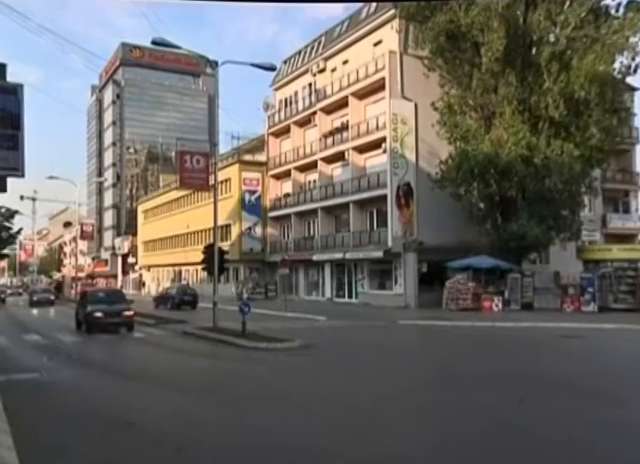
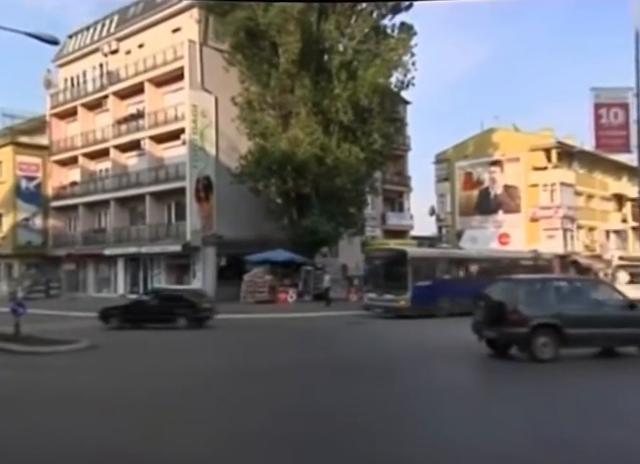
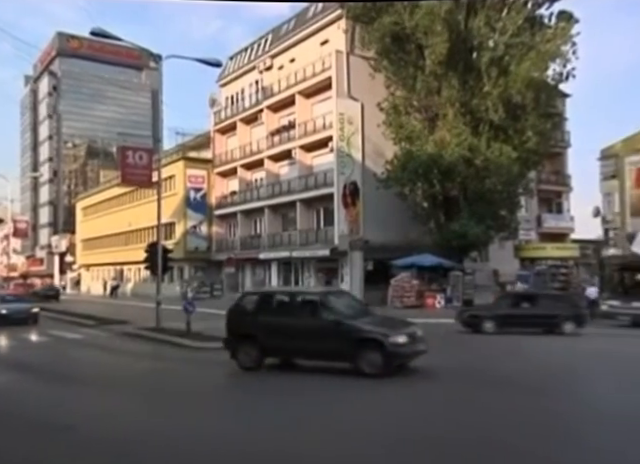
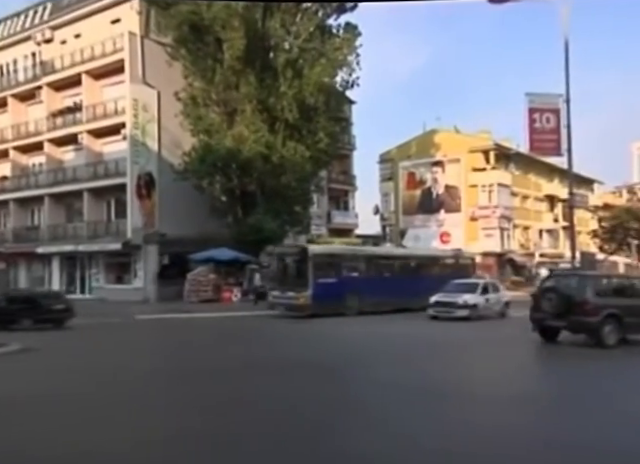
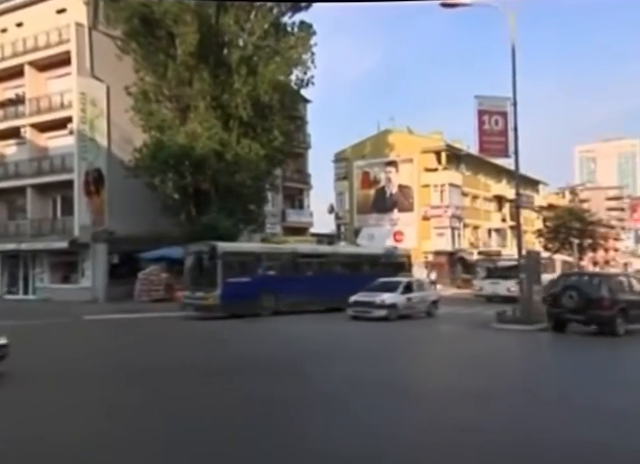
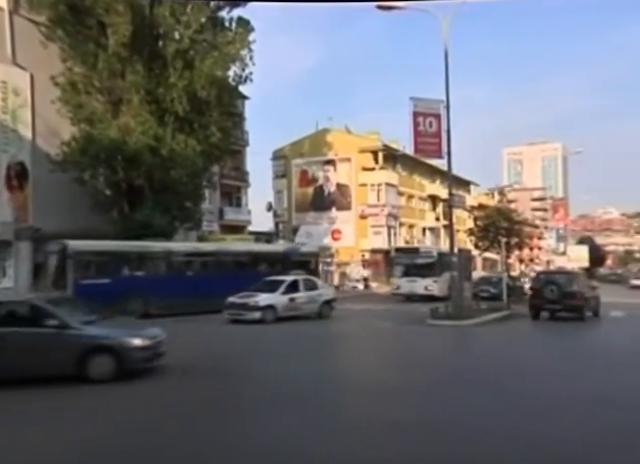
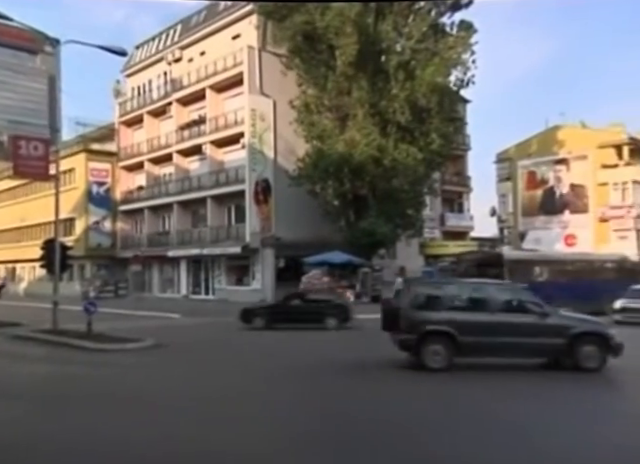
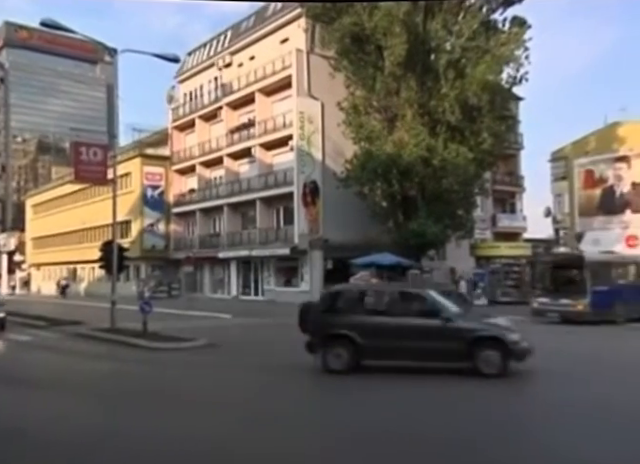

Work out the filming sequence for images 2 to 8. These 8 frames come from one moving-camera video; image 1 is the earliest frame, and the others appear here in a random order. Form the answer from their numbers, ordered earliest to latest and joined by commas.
3, 8, 7, 2, 4, 5, 6
